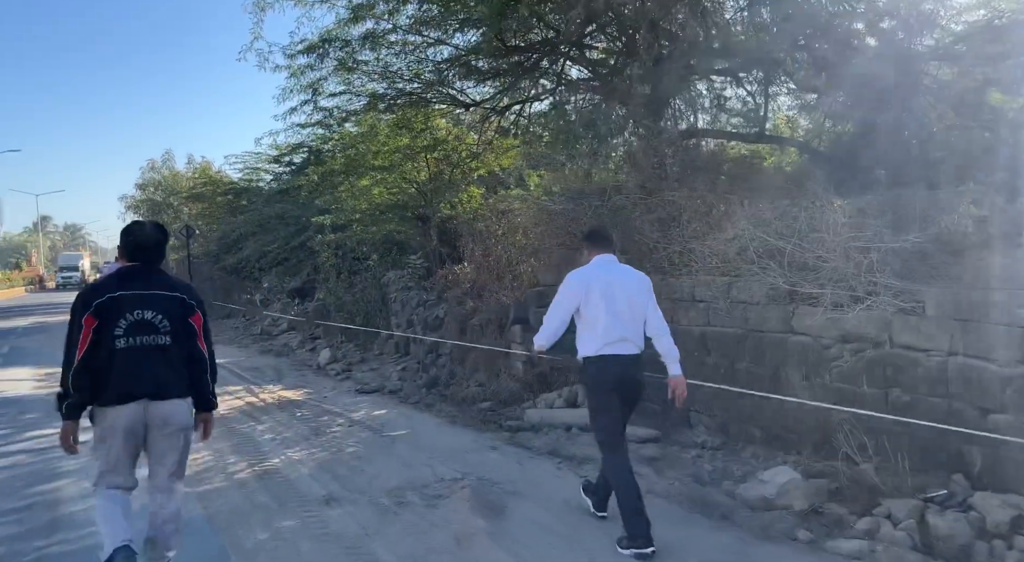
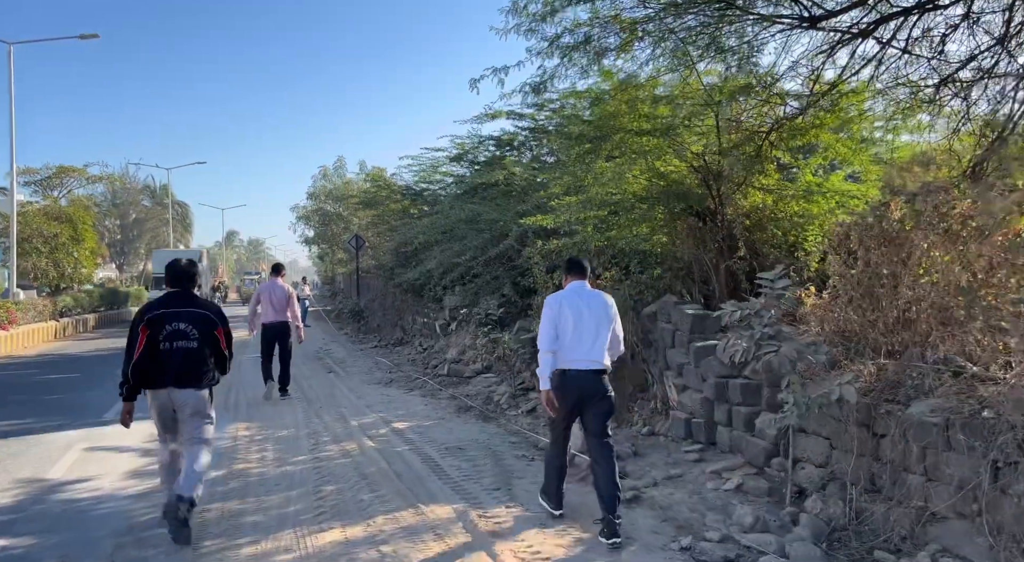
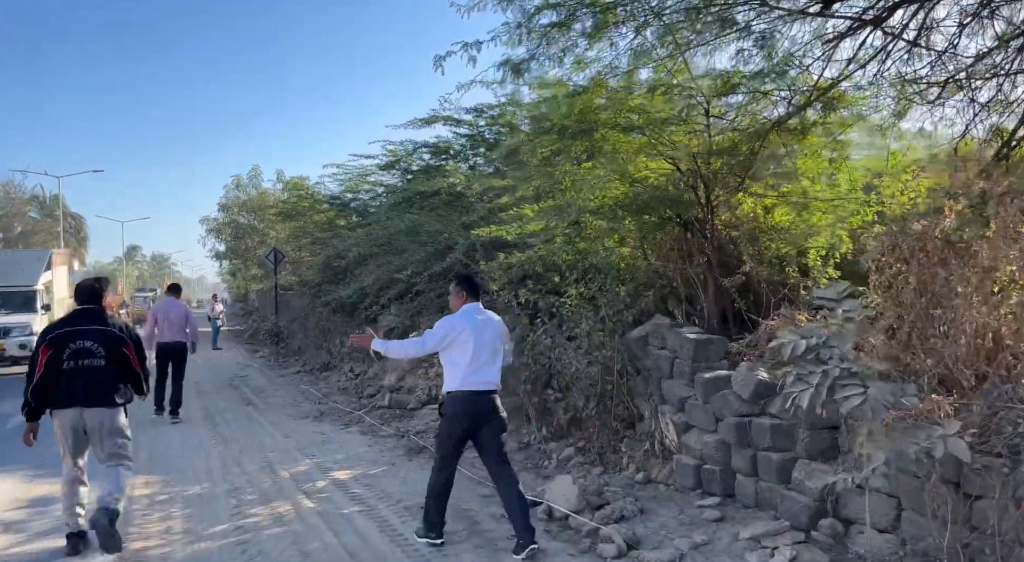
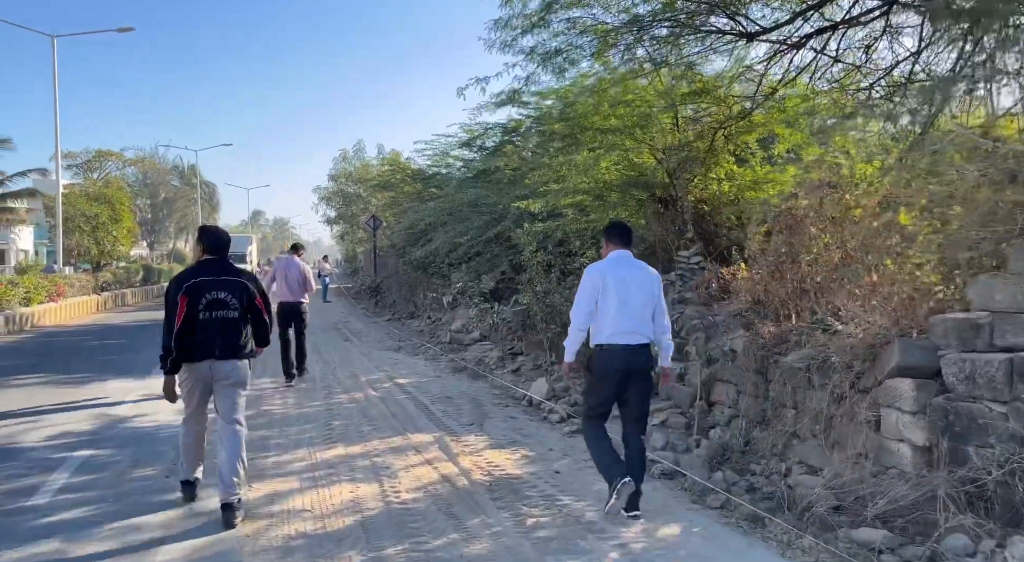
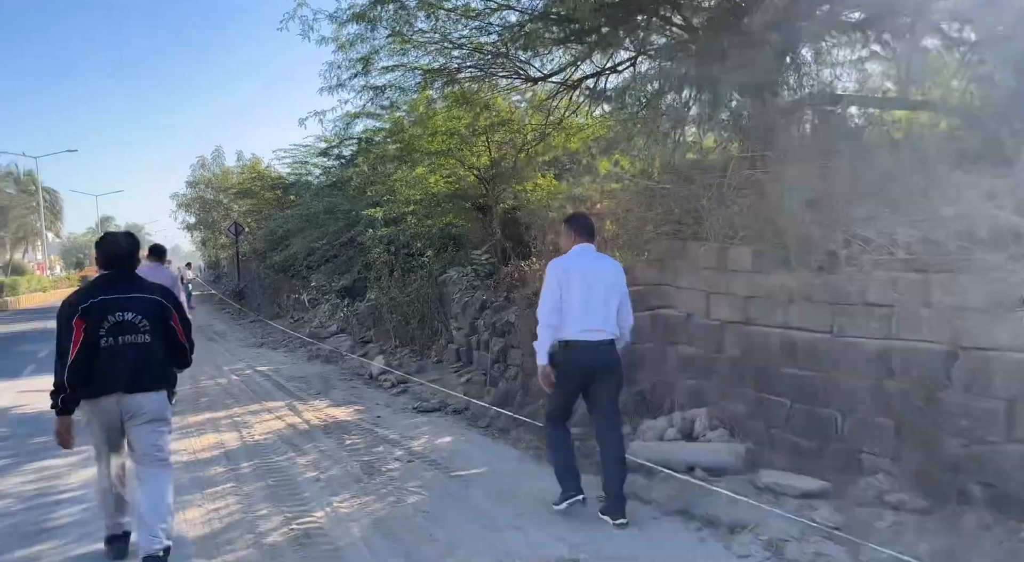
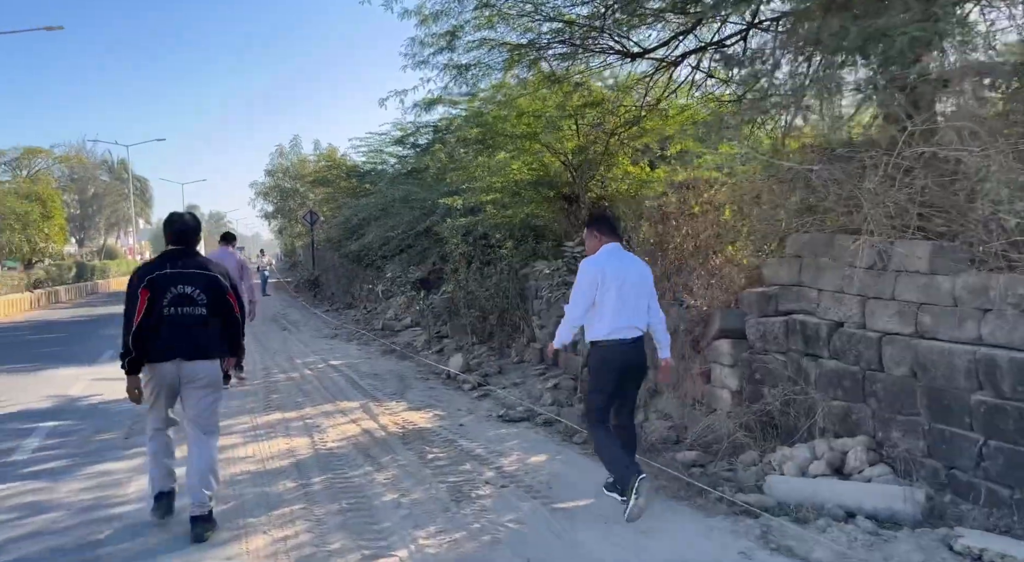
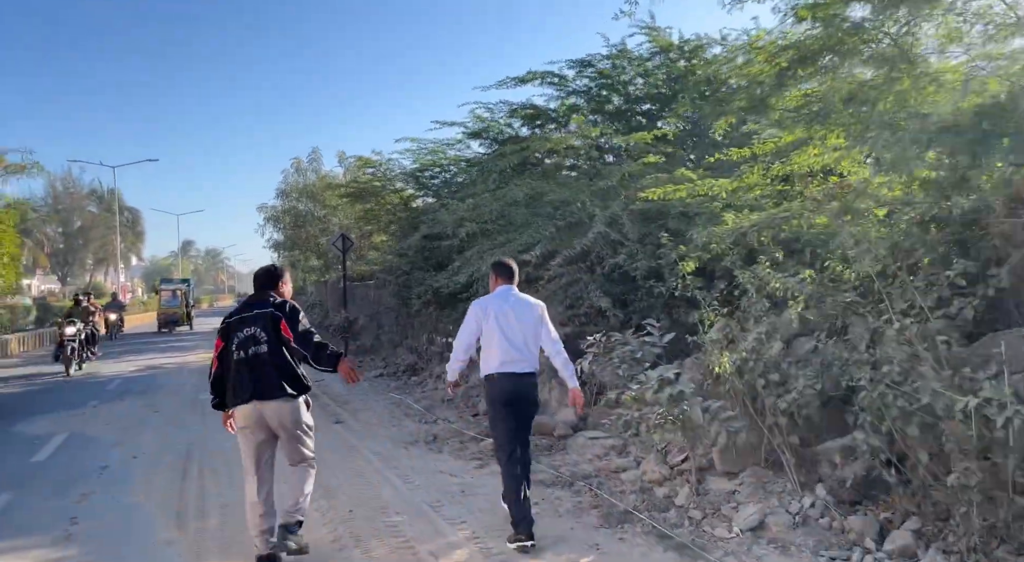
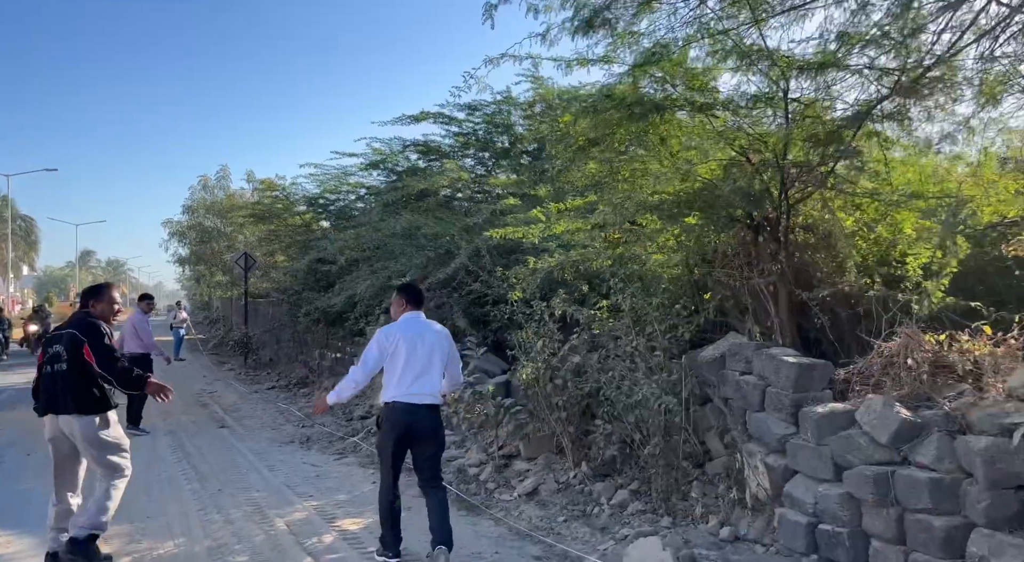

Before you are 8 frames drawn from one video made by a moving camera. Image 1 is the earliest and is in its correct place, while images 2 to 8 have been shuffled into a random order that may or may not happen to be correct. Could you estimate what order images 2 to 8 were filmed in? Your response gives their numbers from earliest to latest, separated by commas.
5, 6, 4, 2, 3, 8, 7
